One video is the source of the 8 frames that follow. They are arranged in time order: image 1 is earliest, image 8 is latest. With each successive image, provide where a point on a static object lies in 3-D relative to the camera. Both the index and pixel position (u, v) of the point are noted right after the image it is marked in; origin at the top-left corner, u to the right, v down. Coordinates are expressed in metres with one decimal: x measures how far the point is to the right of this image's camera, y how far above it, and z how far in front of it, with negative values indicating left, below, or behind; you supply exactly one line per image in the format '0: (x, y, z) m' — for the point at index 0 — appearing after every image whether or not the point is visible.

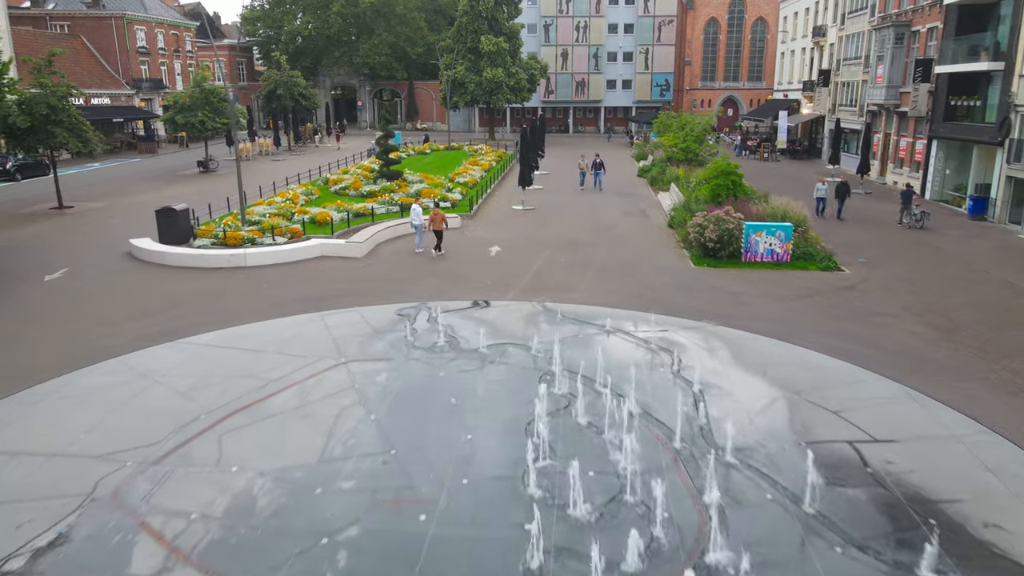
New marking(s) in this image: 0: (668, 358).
0: (+2.9, -1.3, +13.2) m
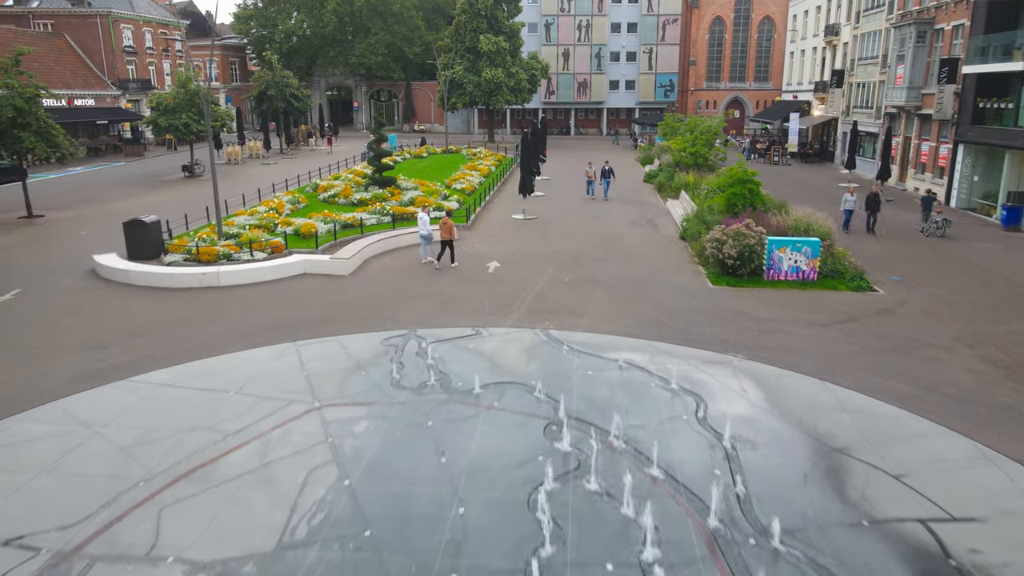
0: (+2.9, -1.9, +11.5) m
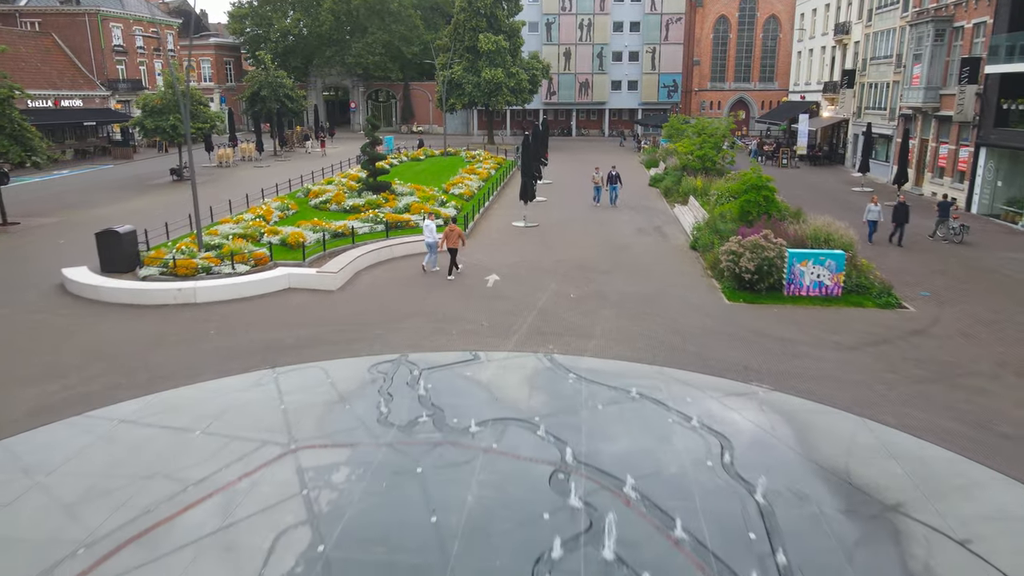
0: (+2.9, -2.2, +10.1) m
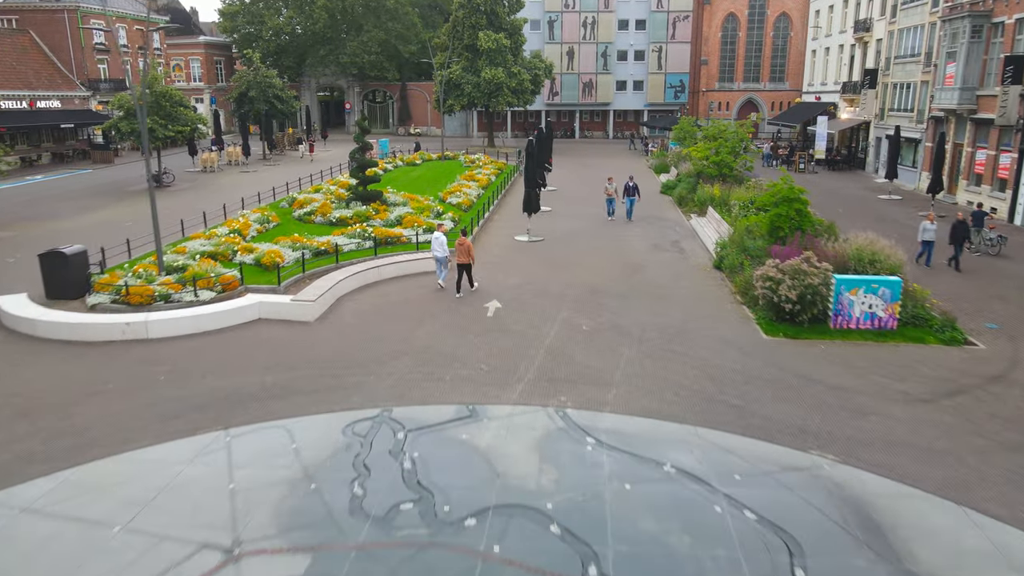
0: (+3.0, -2.9, +7.8) m
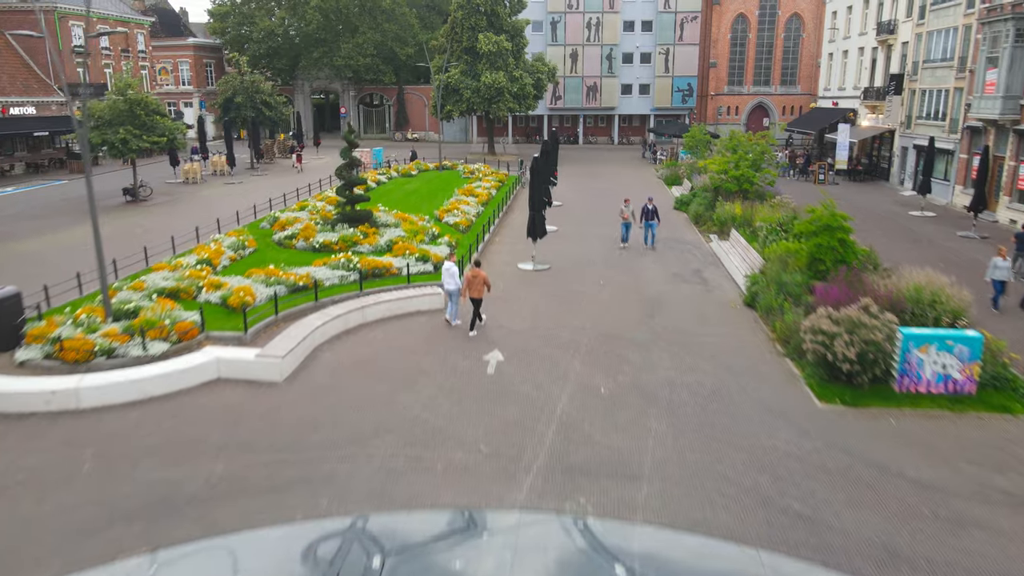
0: (+3.0, -3.9, +5.5) m
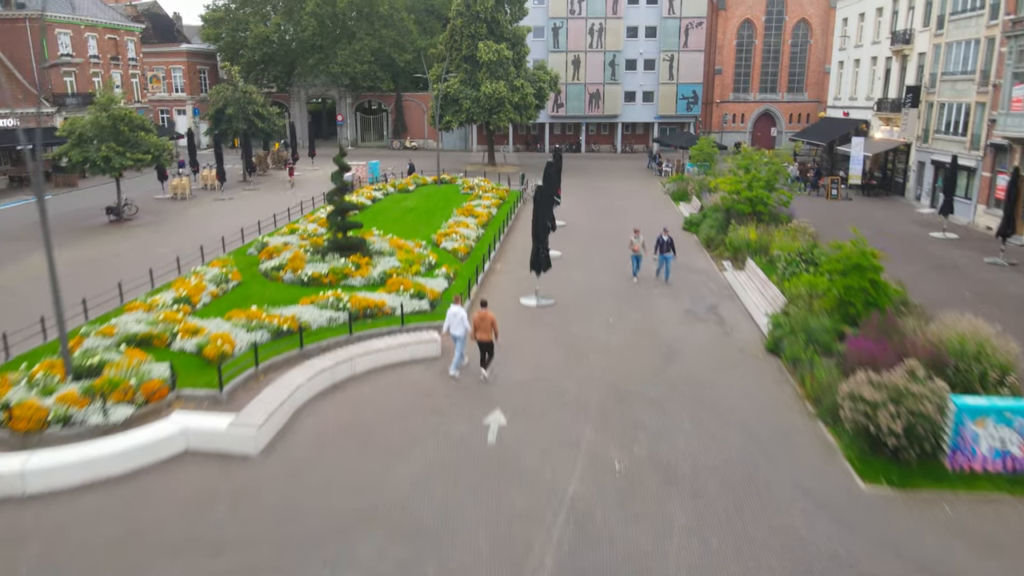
0: (+3.1, -4.9, +4.1) m
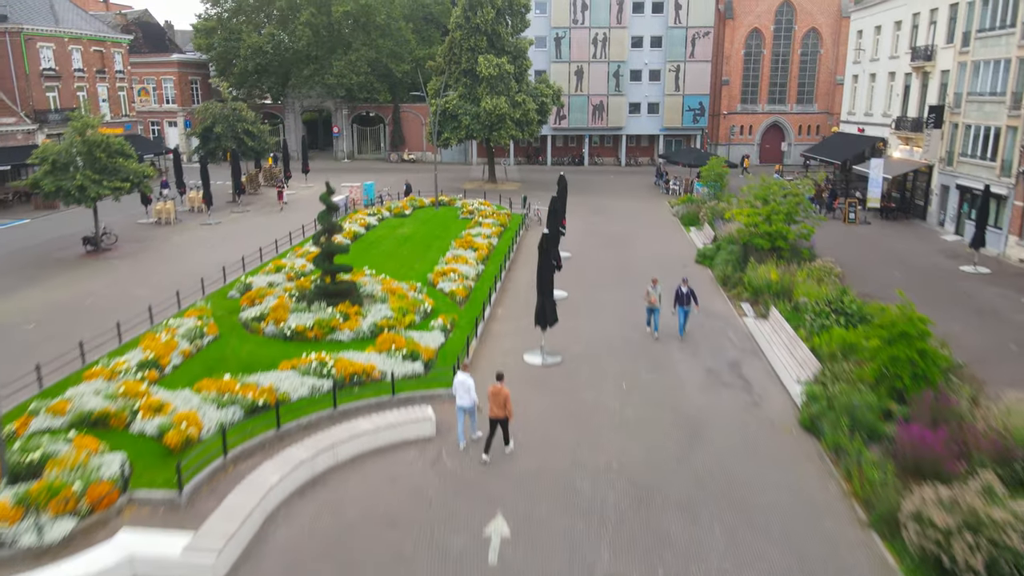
0: (+3.2, -6.2, +2.3) m
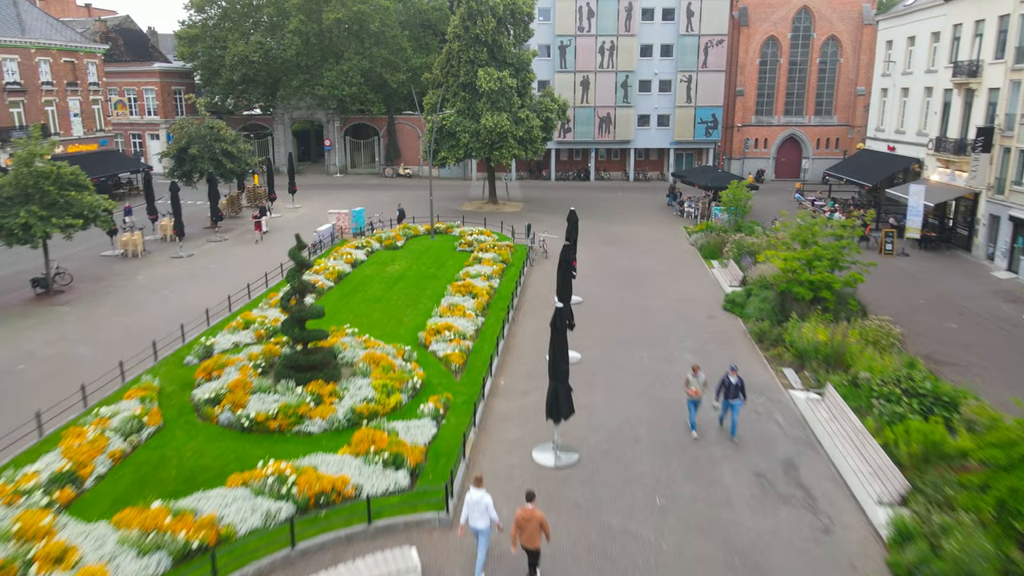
0: (+3.3, -7.9, -0.9) m
